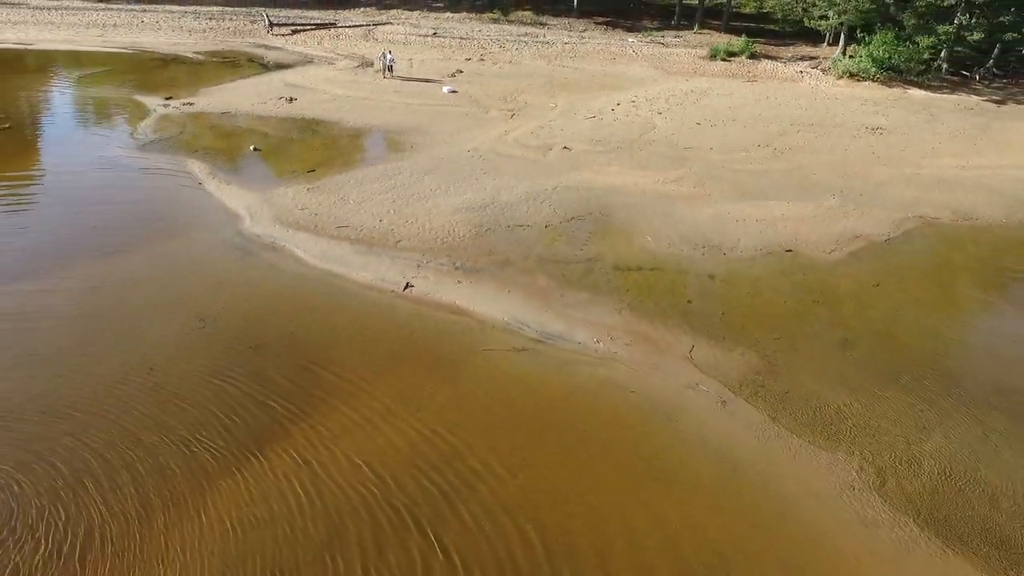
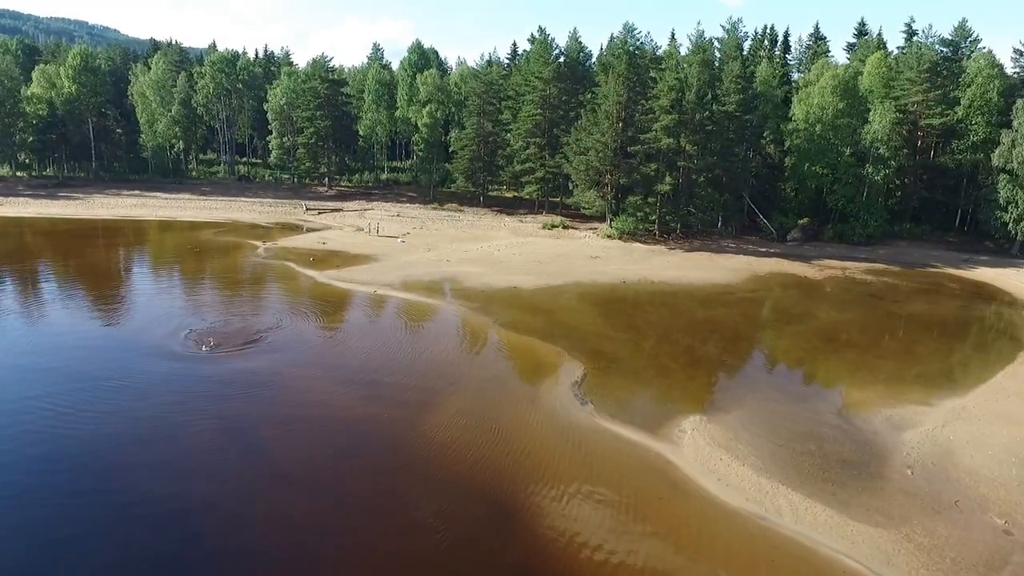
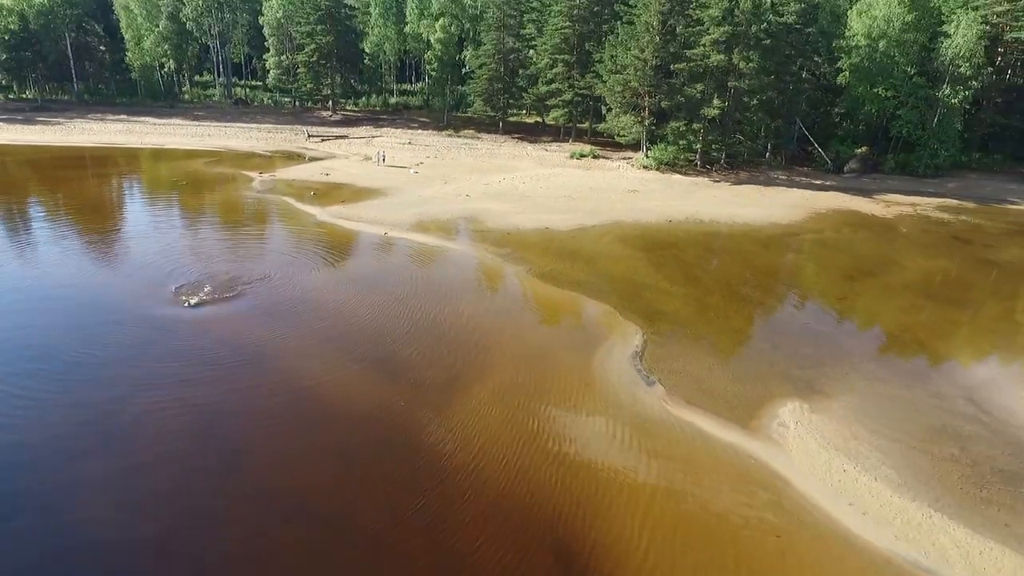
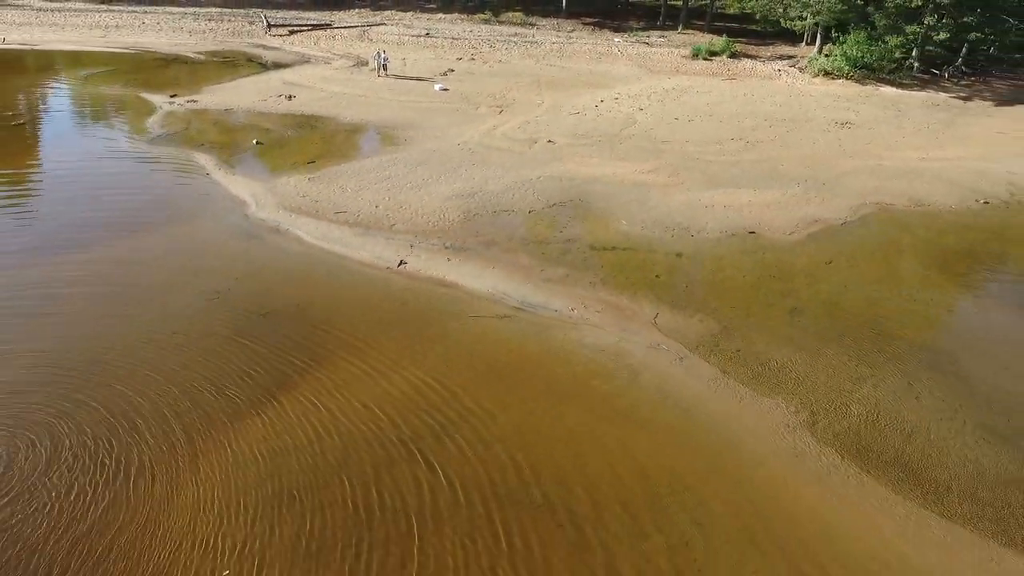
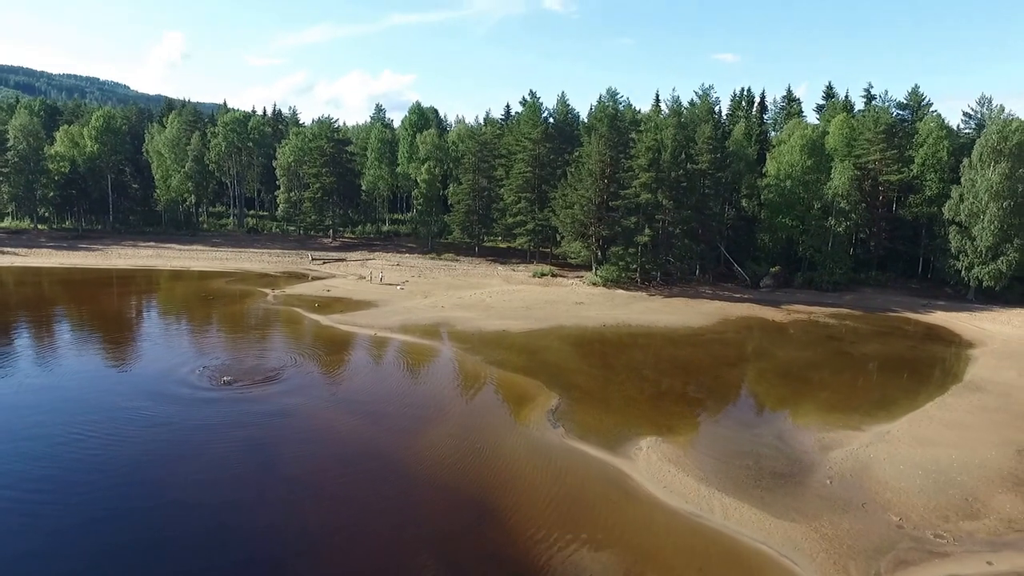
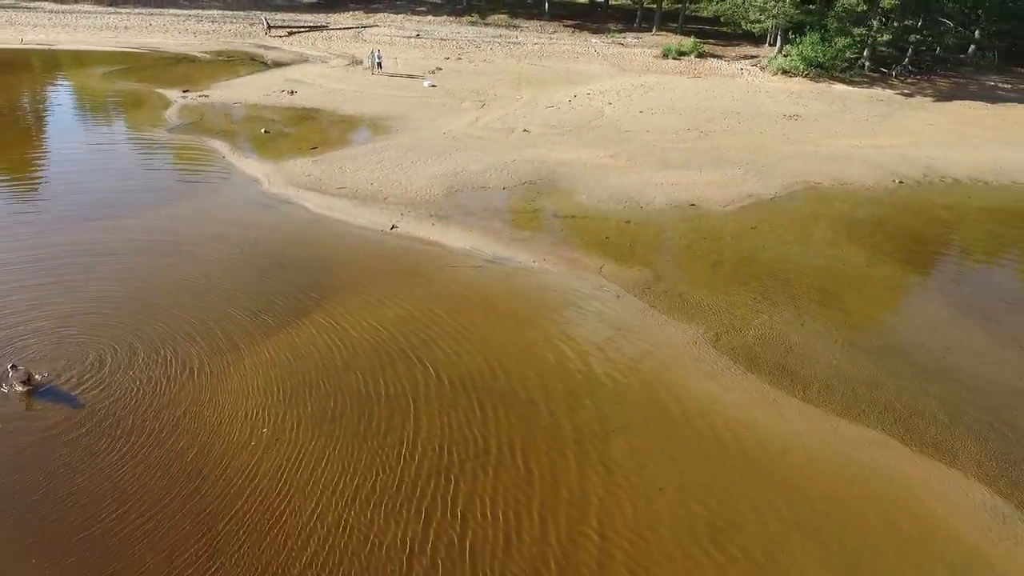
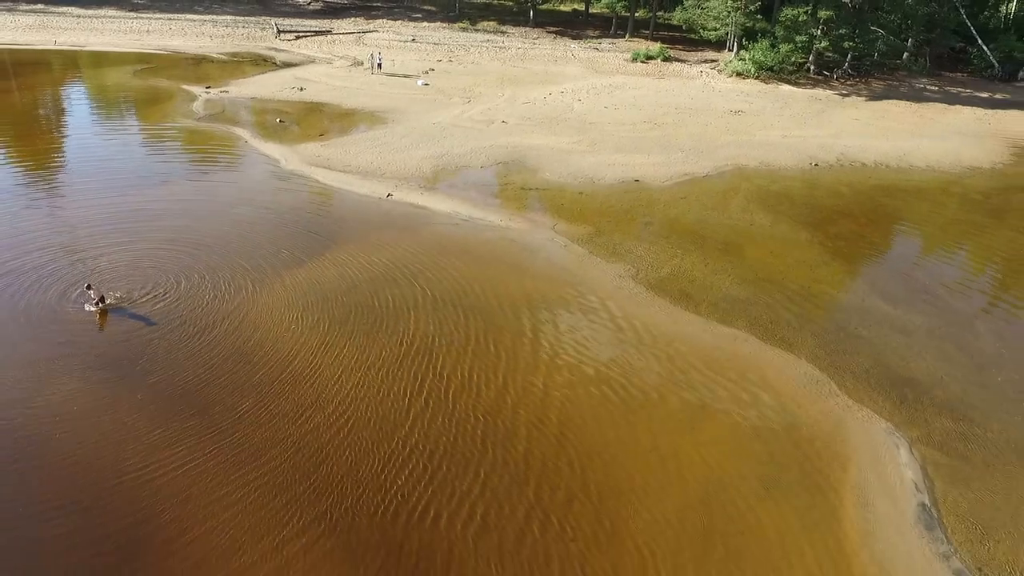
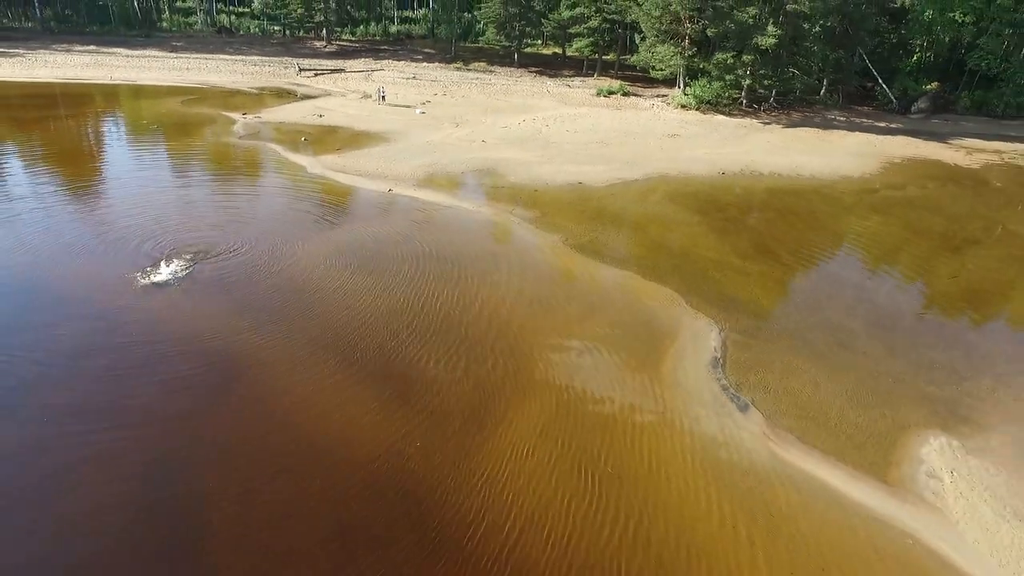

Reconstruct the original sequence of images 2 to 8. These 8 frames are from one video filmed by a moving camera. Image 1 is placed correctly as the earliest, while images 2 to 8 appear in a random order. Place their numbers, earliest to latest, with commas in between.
4, 6, 7, 8, 3, 2, 5
